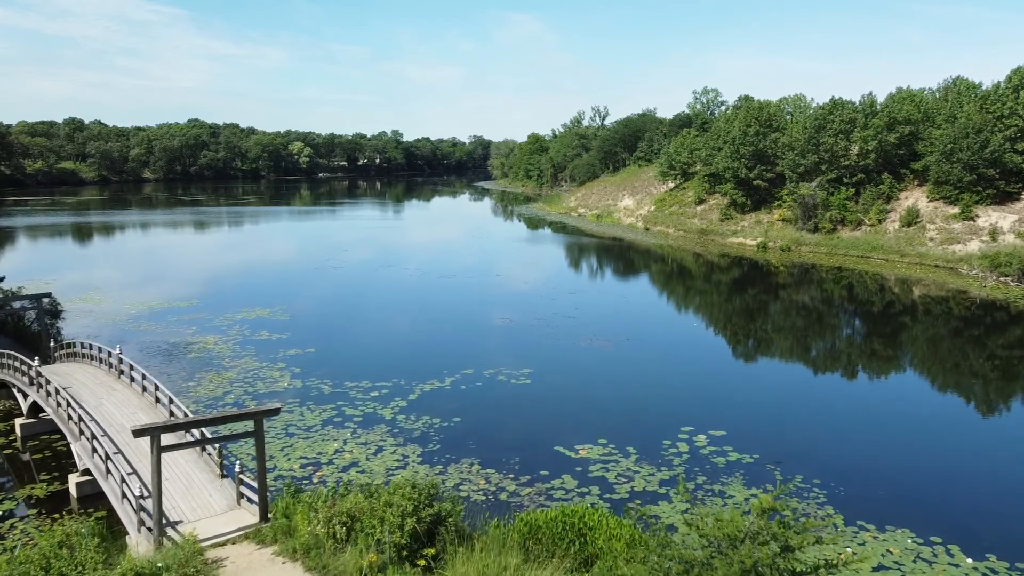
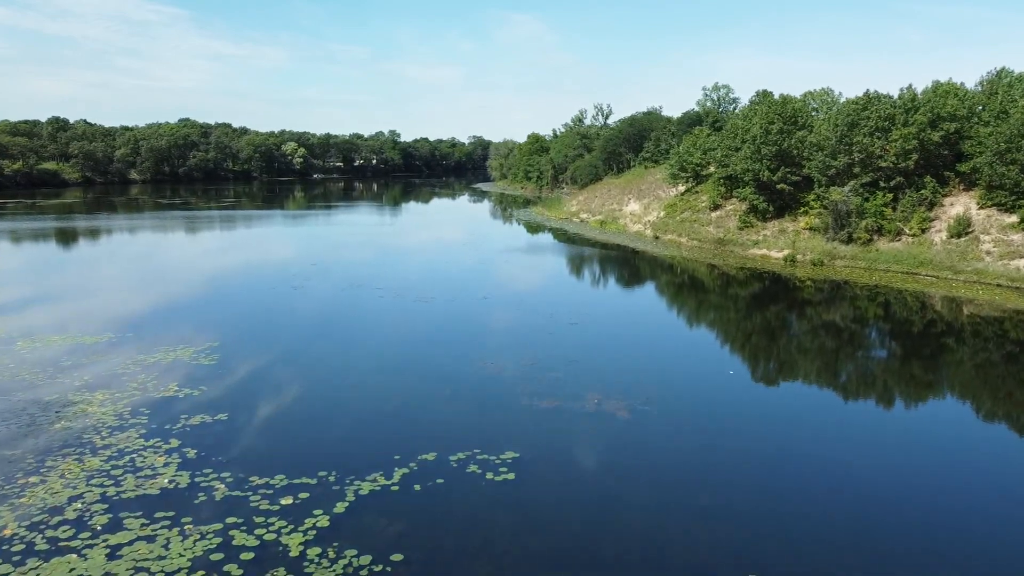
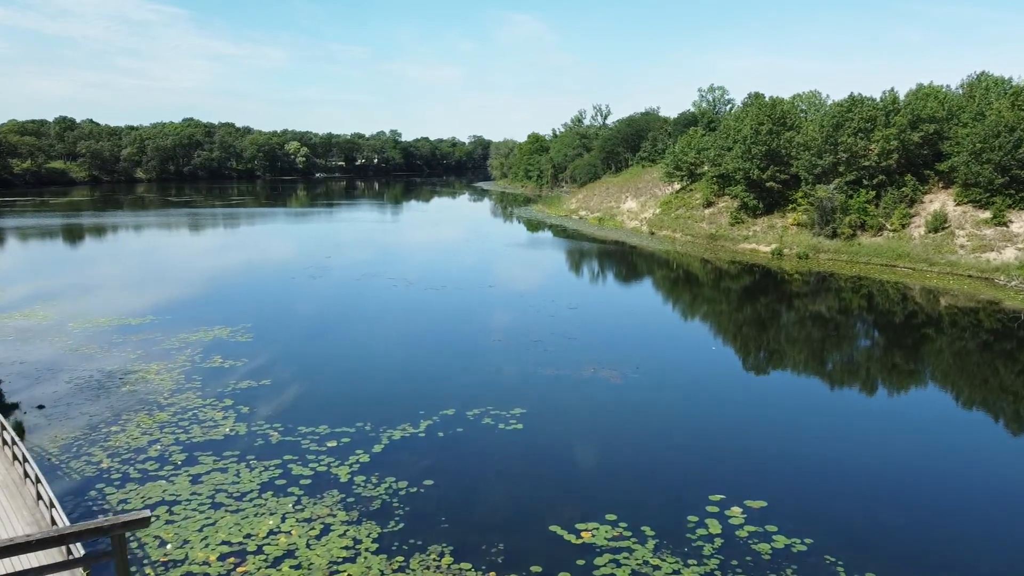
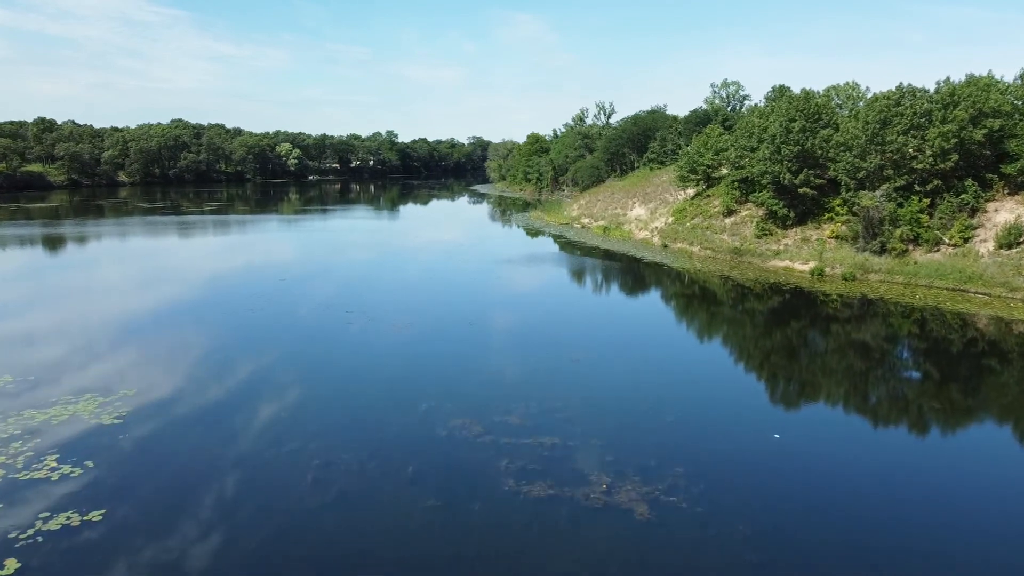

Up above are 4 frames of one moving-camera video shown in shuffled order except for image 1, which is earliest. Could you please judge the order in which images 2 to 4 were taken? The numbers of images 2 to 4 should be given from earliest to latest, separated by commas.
3, 2, 4
